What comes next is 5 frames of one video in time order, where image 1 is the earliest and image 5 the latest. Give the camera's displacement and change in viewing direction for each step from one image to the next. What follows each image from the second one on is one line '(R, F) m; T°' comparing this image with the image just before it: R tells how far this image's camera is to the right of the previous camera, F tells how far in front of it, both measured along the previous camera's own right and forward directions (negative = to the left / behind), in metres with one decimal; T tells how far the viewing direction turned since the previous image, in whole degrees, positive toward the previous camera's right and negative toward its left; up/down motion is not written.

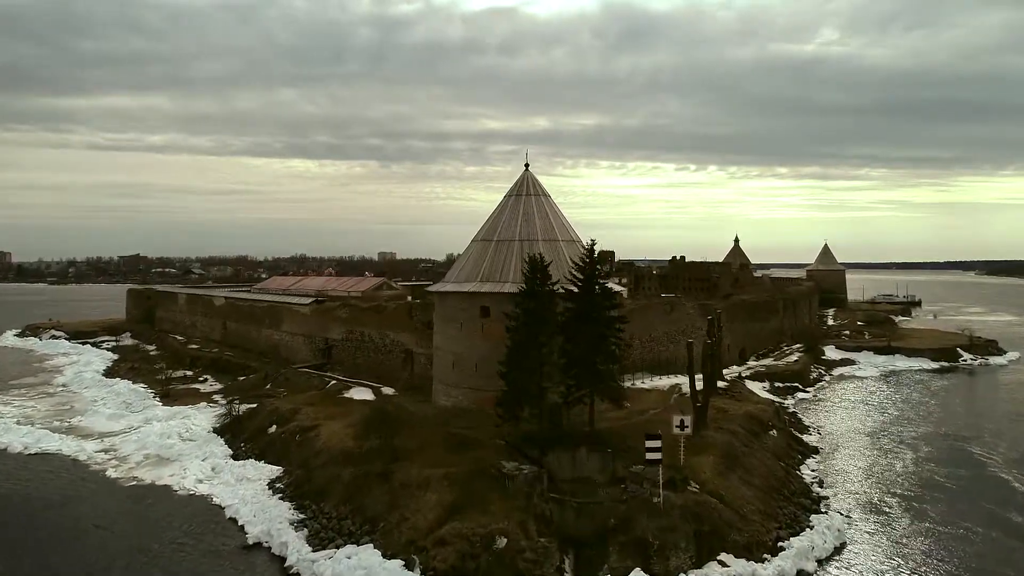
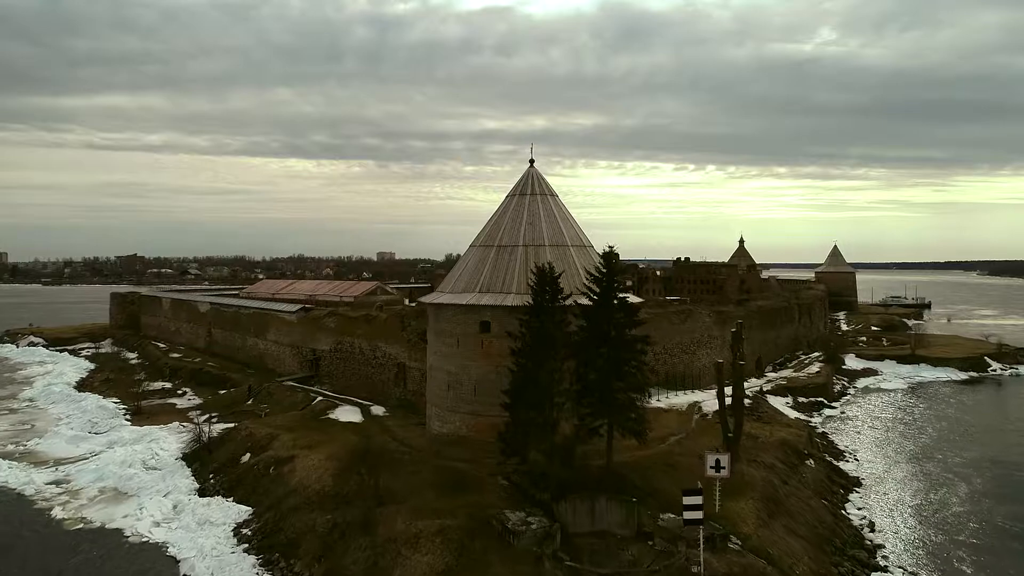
(-0.1, +1.8) m; 0°
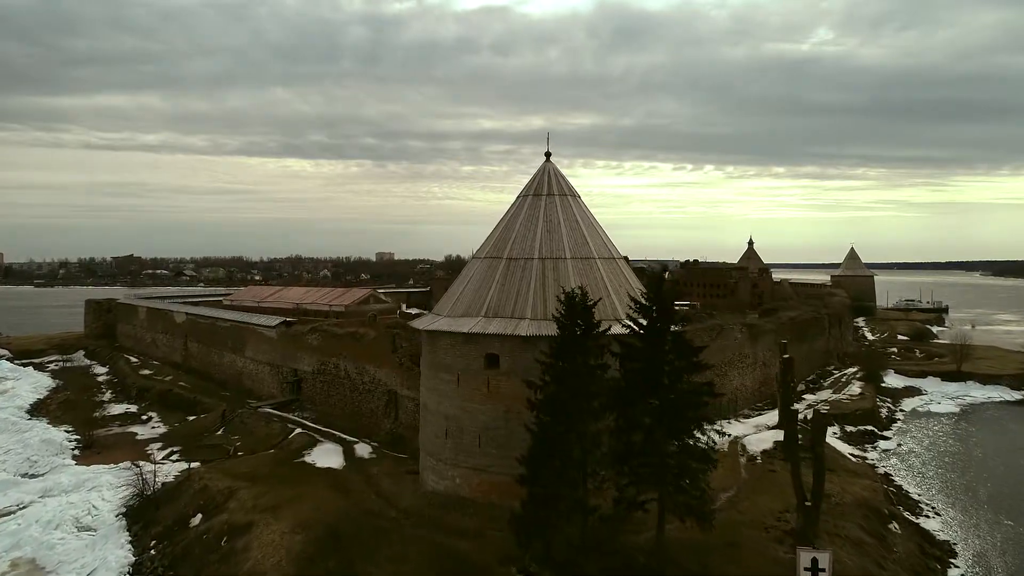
(-0.3, +2.8) m; 0°
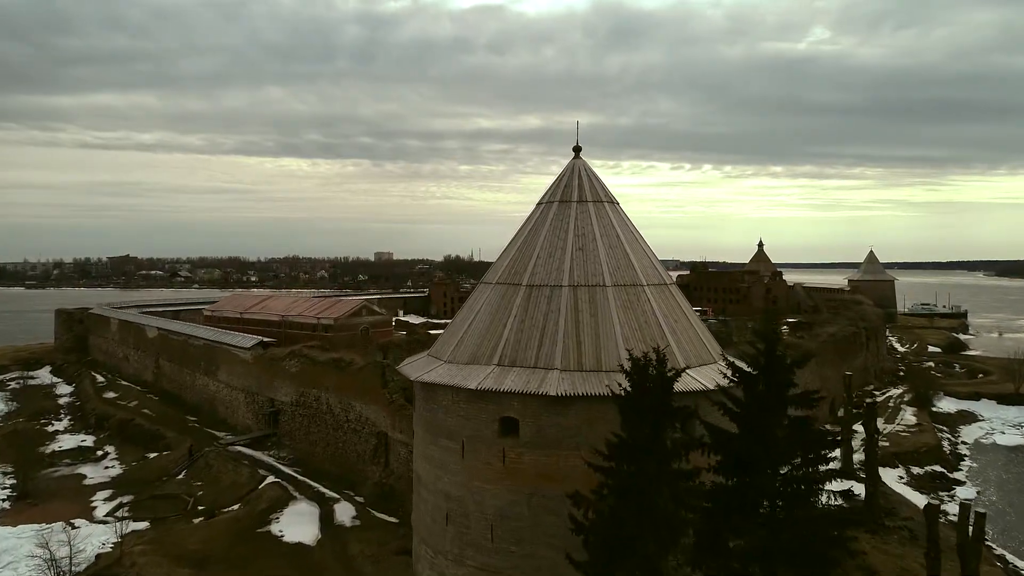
(-0.3, +2.9) m; 0°
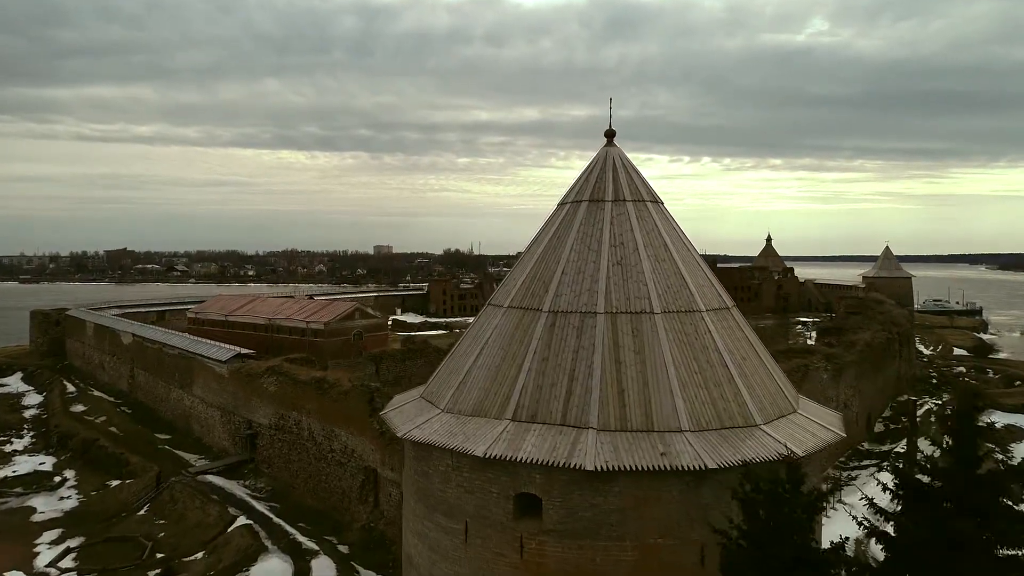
(-0.2, +2.1) m; 0°
